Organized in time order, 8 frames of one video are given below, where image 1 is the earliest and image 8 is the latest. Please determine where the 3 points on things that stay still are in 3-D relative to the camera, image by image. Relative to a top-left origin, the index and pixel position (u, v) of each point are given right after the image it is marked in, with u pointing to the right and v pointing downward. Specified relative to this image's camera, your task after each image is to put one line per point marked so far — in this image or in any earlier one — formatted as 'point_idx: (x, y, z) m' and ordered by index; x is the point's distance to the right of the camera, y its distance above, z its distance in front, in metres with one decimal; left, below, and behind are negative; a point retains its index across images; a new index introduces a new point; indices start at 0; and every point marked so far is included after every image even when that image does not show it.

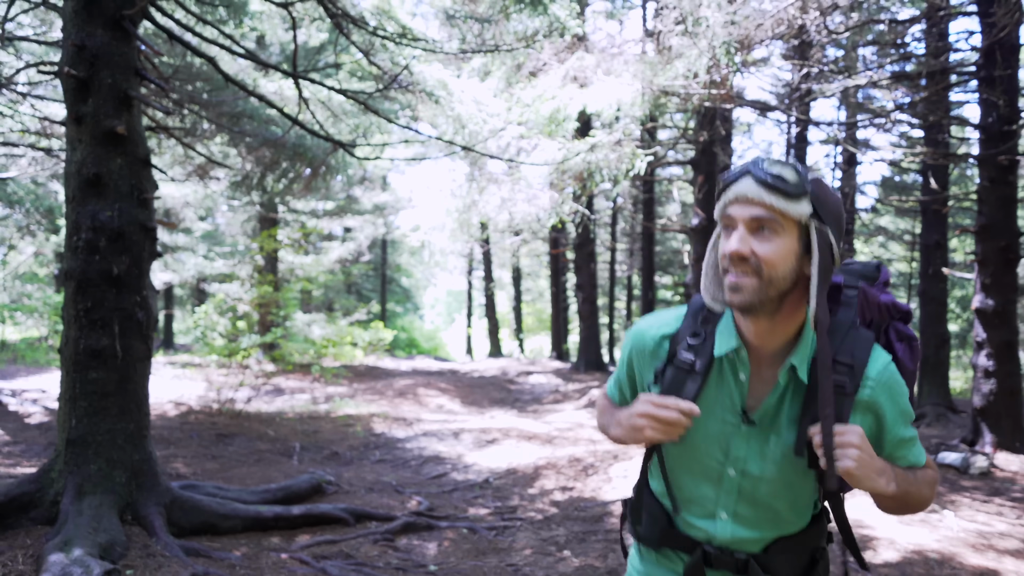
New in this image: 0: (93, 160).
0: (-2.5, +0.8, +4.2) m
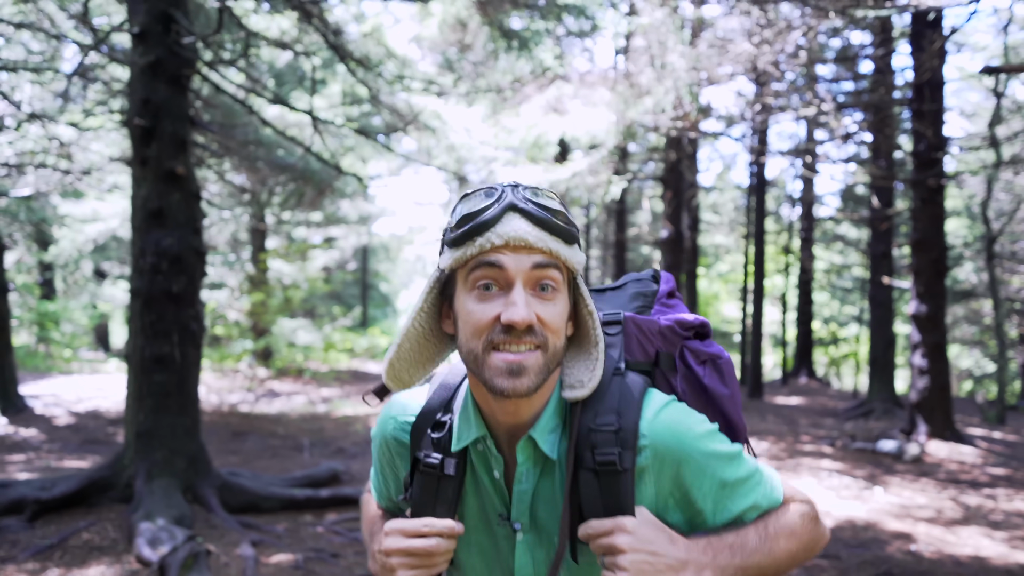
0: (-2.5, +0.6, +5.0) m
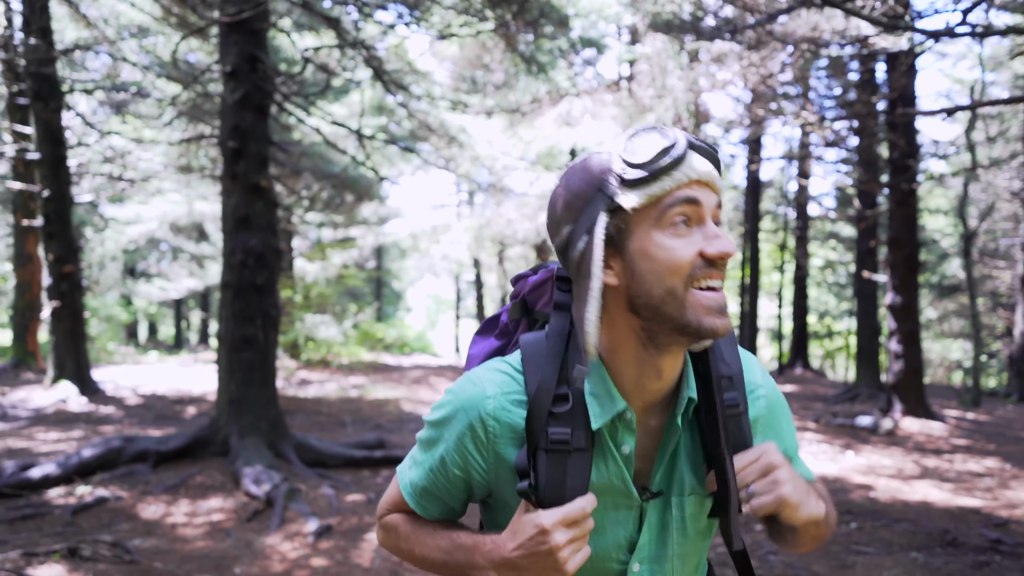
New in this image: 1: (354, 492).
0: (-2.3, +0.7, +6.1) m
1: (-1.2, -1.6, +5.6) m
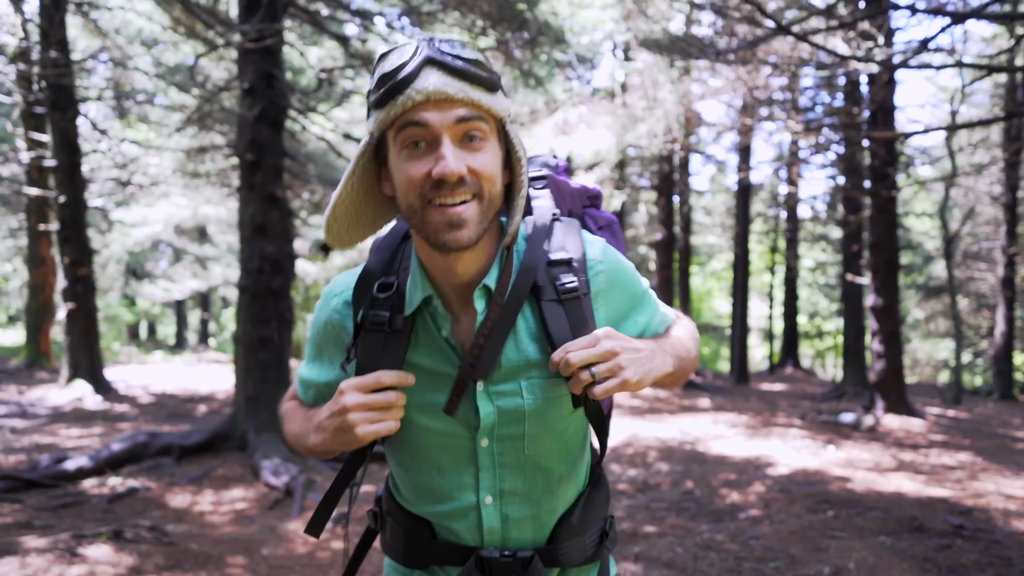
0: (-2.3, +0.7, +6.4) m
1: (-1.2, -1.6, +6.0) m
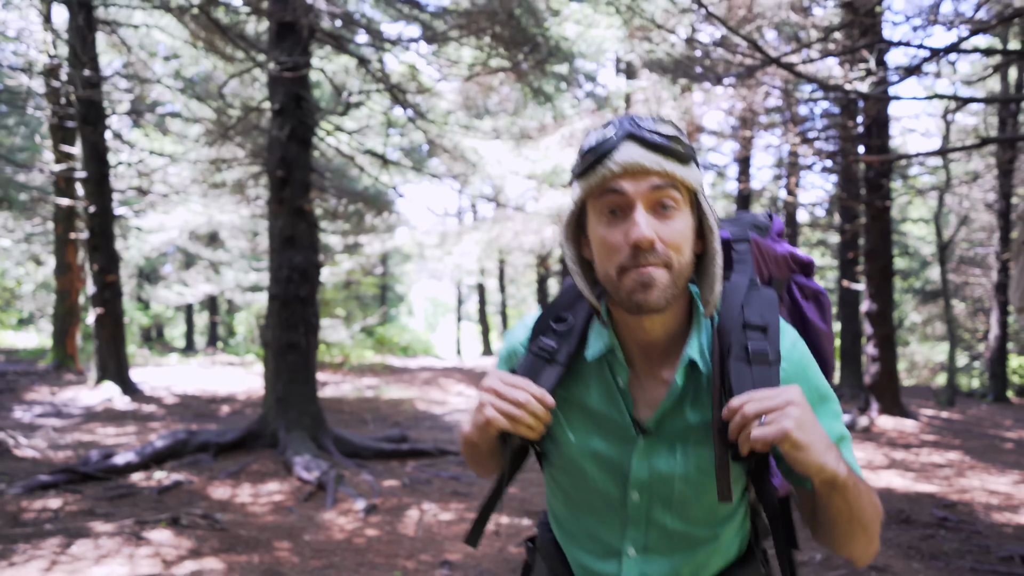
0: (-2.1, +0.6, +6.9) m
1: (-1.1, -1.7, +6.4) m
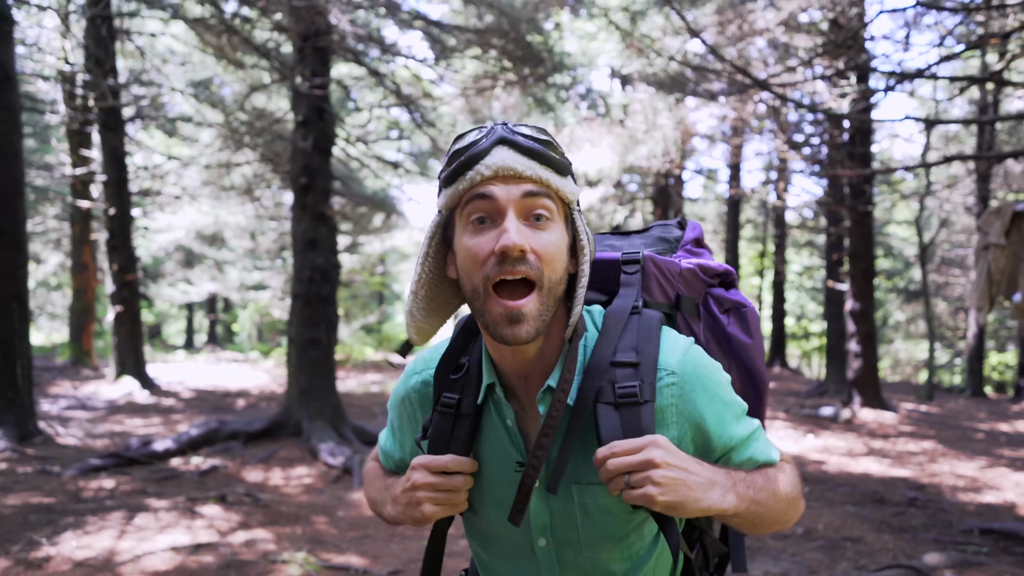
0: (-2.1, +0.6, +7.4) m
1: (-1.0, -1.7, +6.9) m
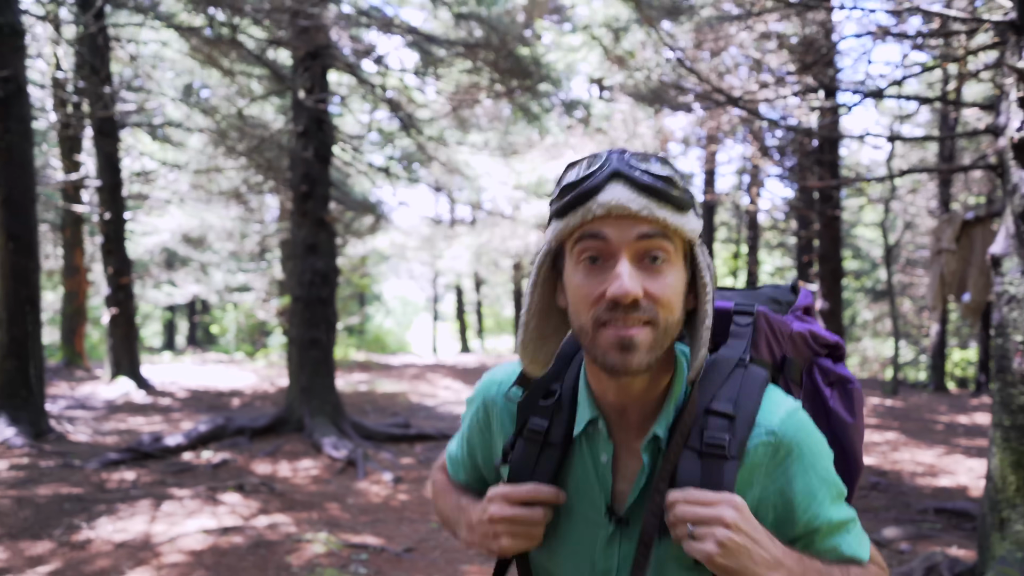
0: (-2.2, +0.6, +7.7) m
1: (-1.1, -1.7, +7.3) m
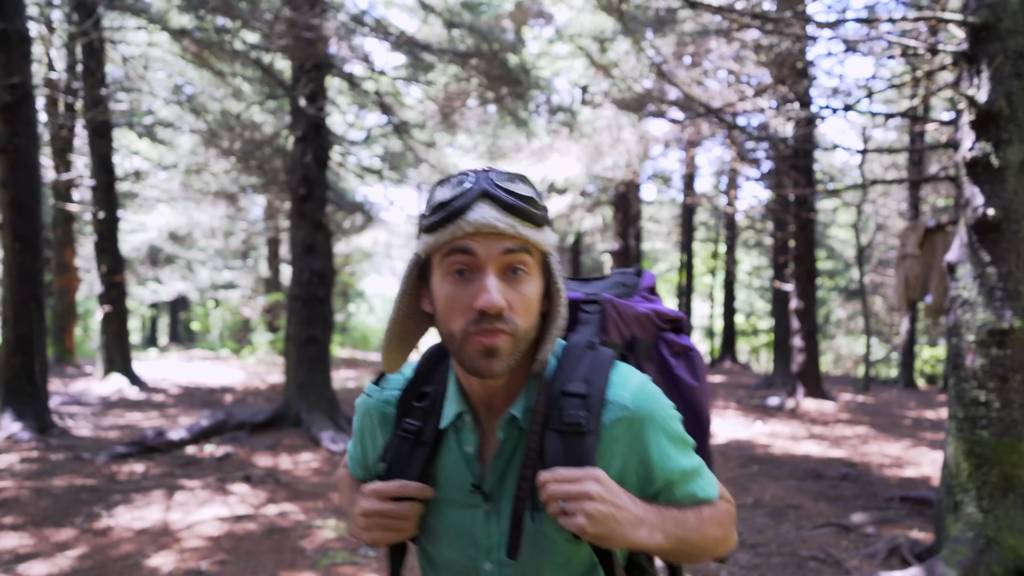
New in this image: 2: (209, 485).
0: (-2.3, +0.6, +8.0) m
1: (-1.2, -1.7, +7.6) m
2: (-2.3, -1.5, +5.5) m
